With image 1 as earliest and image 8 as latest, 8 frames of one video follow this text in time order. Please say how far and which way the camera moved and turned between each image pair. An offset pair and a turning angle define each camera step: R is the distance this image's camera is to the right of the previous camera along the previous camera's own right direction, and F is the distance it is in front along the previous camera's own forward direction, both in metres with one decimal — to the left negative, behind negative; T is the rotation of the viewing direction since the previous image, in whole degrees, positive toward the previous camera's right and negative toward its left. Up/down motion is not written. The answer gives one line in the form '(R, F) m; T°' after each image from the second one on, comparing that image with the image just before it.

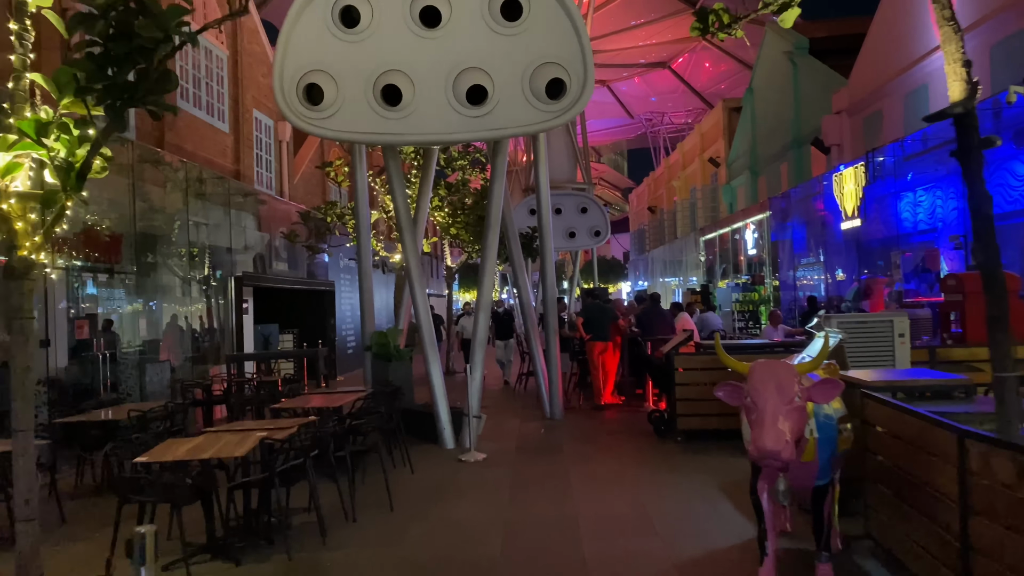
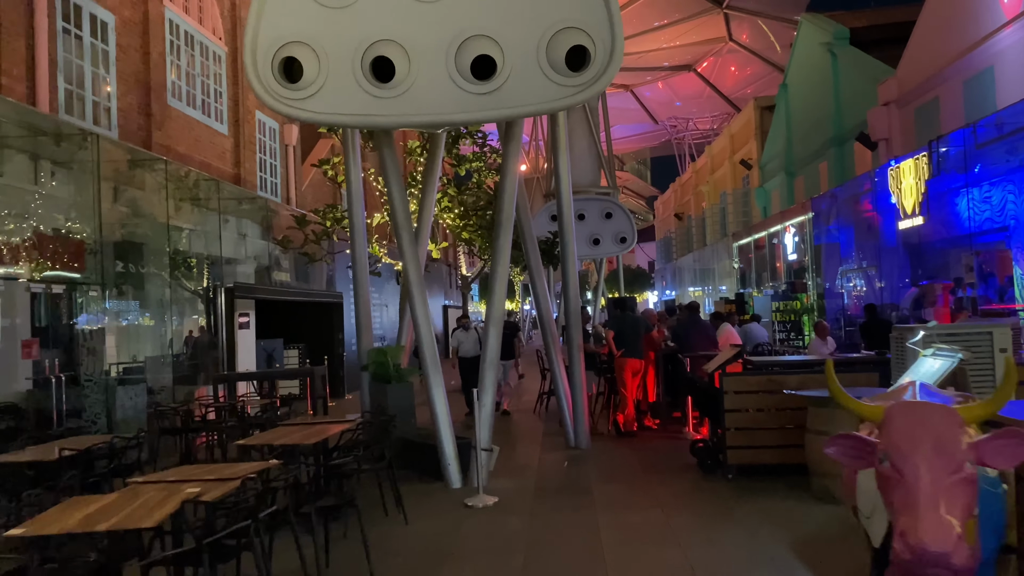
(+0.1, +1.4) m; -2°
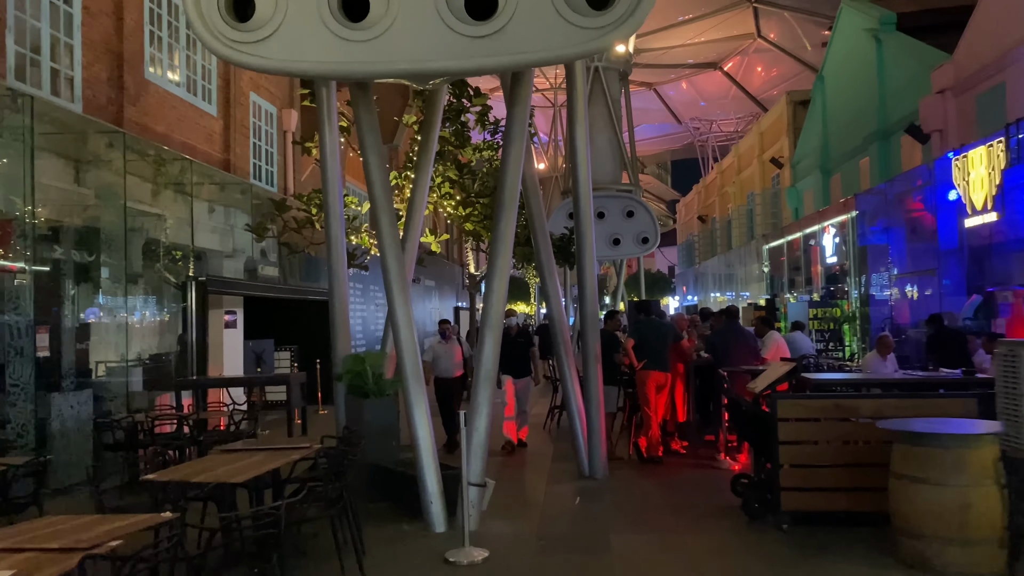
(+0.1, +1.5) m; -1°
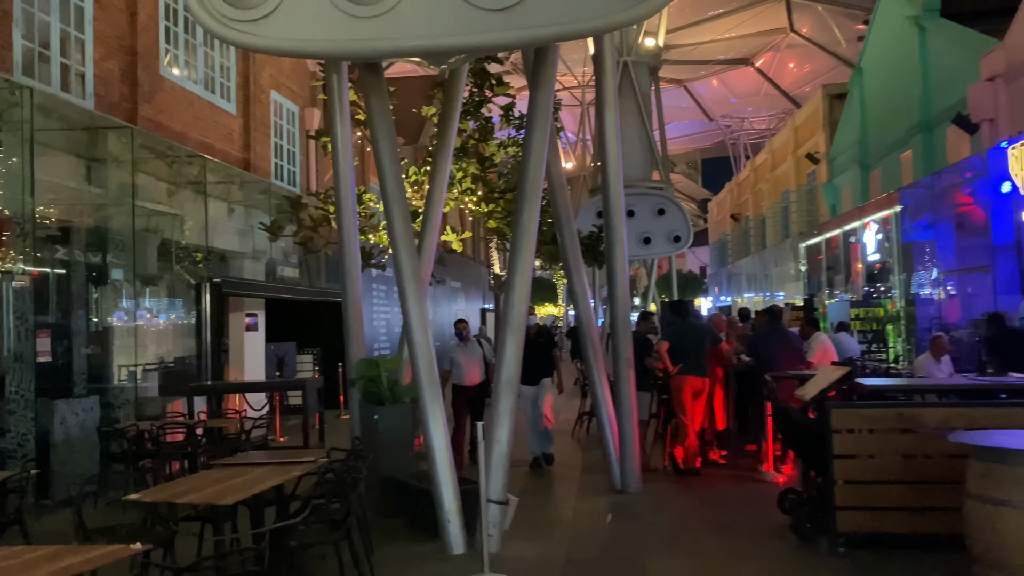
(0.0, +0.5) m; -2°
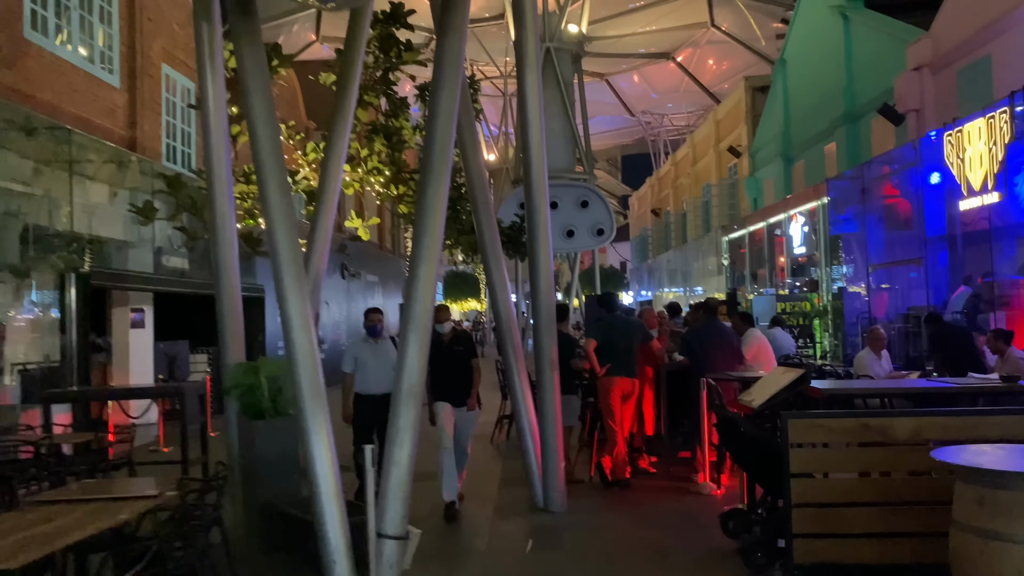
(+0.1, +1.0) m; +5°
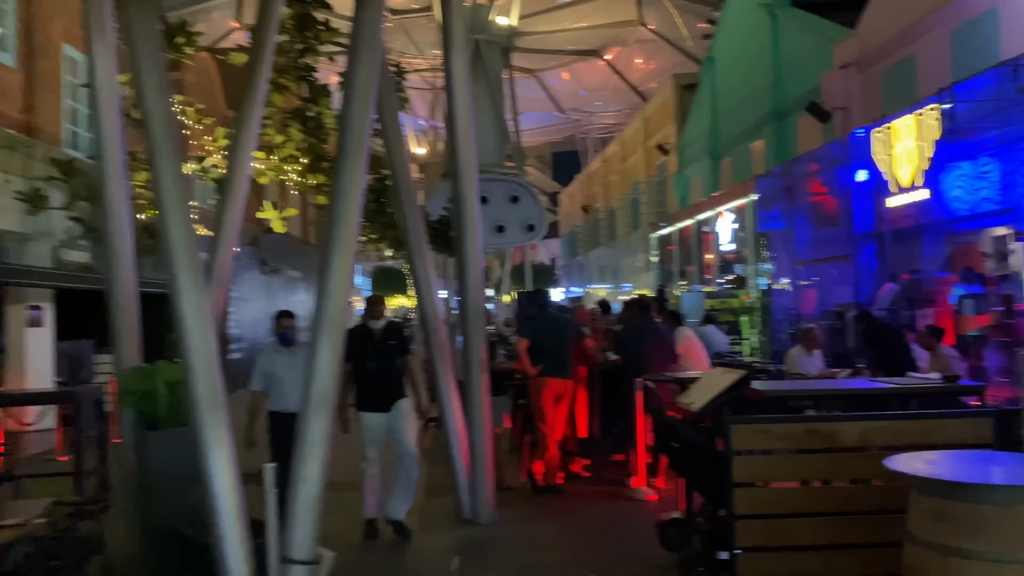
(0.0, +0.4) m; +5°
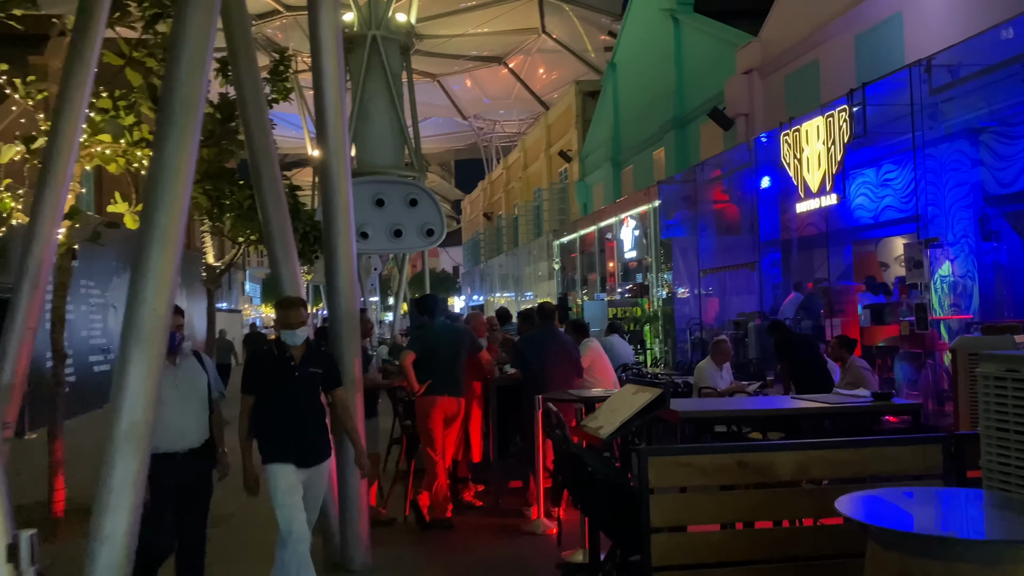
(+0.1, +0.8) m; +7°
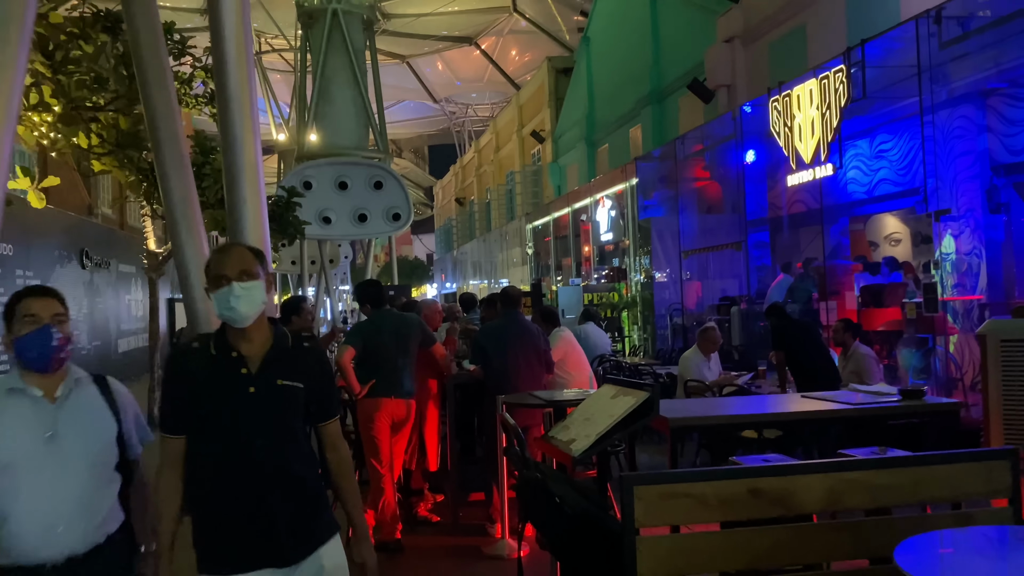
(+0.1, +0.9) m; +2°
